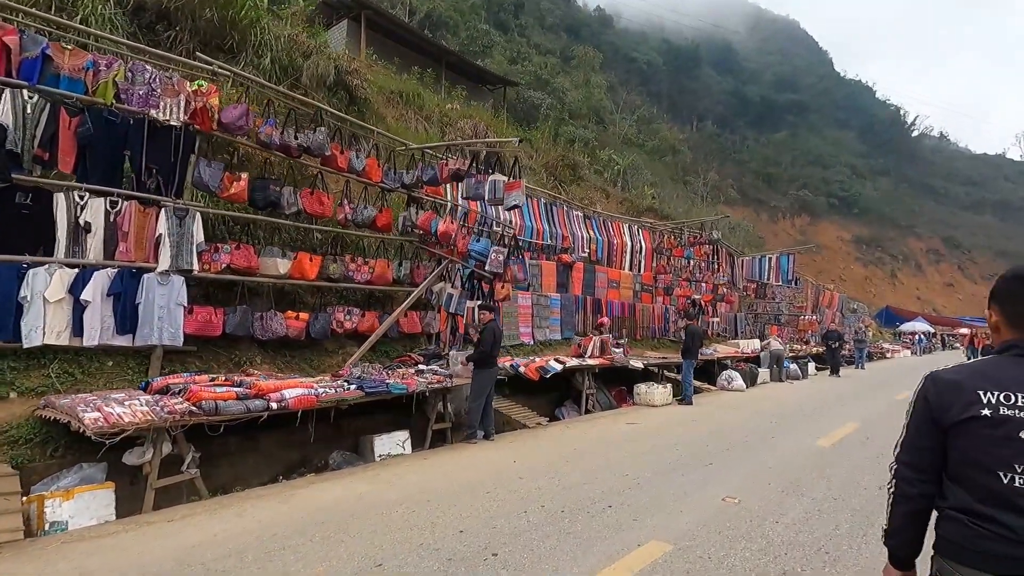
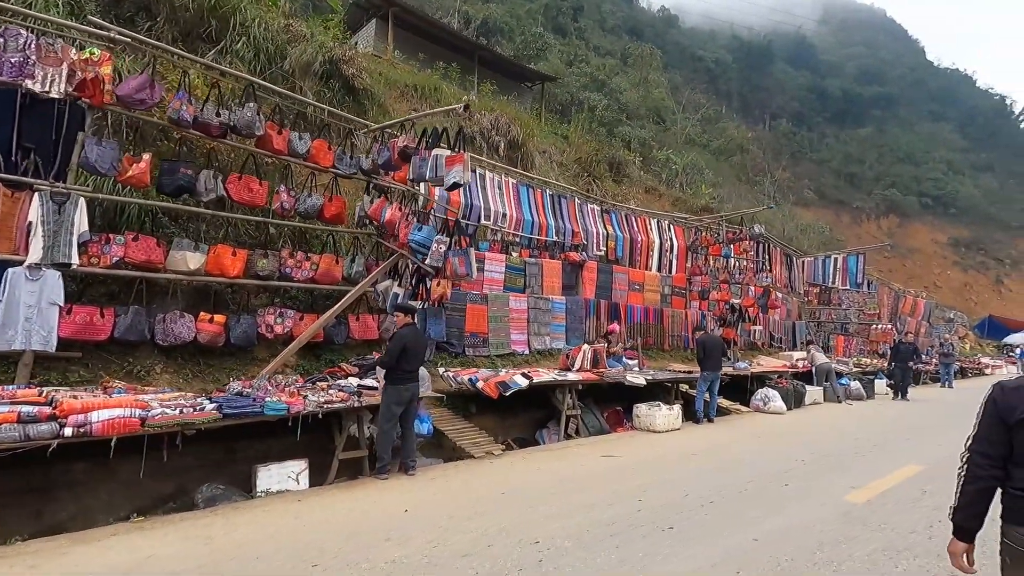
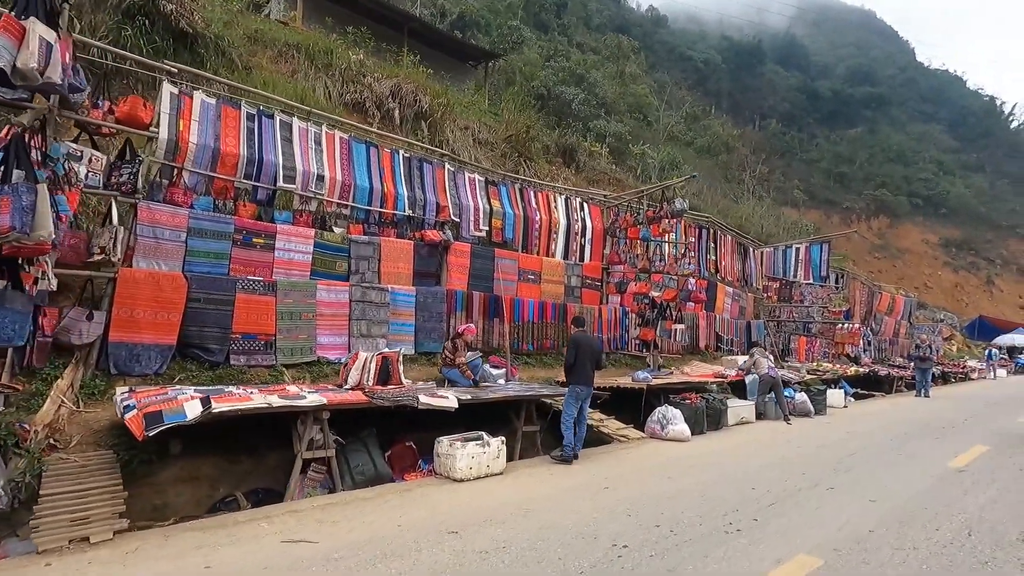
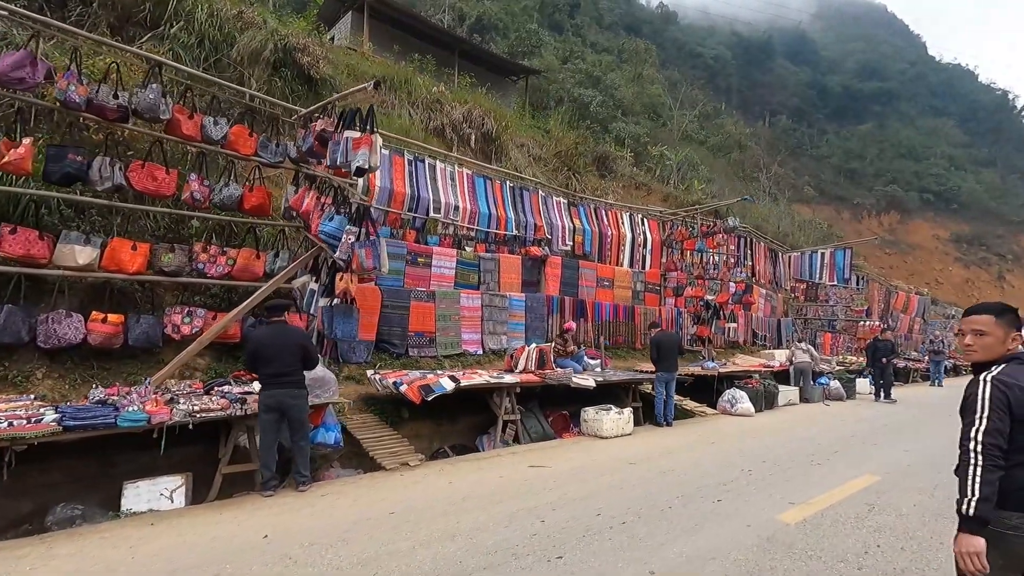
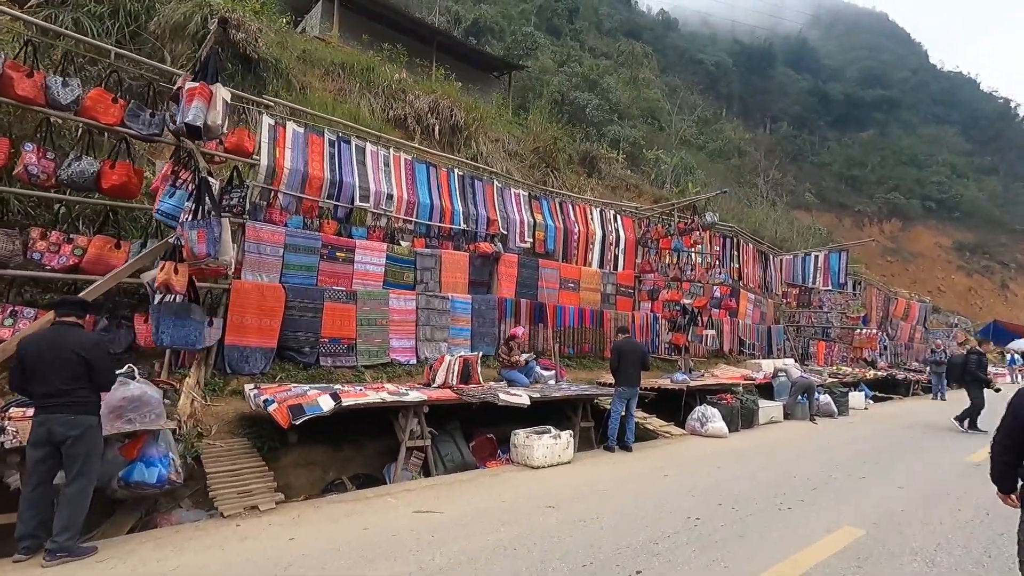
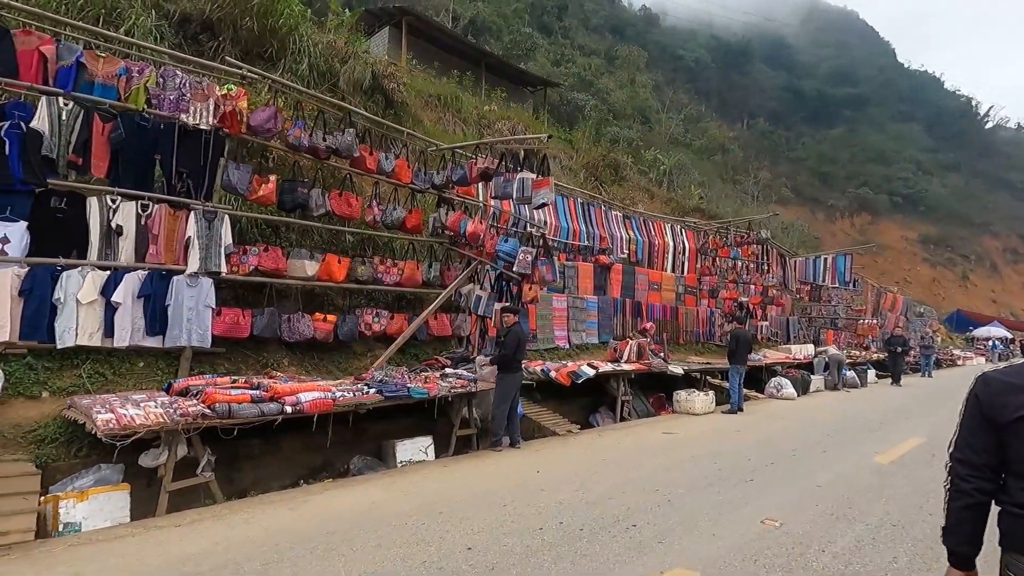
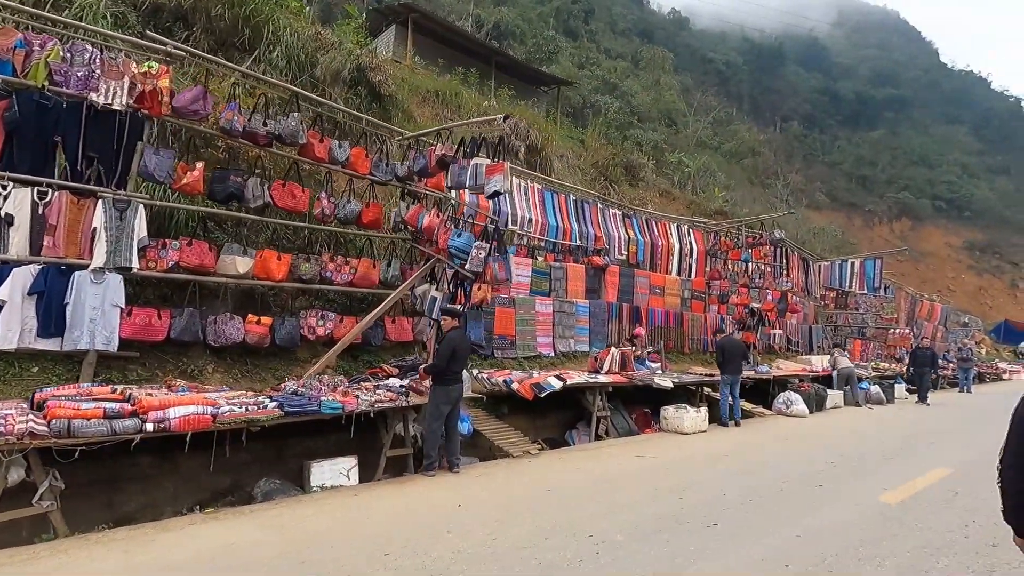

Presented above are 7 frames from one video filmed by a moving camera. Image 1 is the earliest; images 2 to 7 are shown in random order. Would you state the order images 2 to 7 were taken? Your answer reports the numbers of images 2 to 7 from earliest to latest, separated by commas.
6, 7, 2, 4, 5, 3
